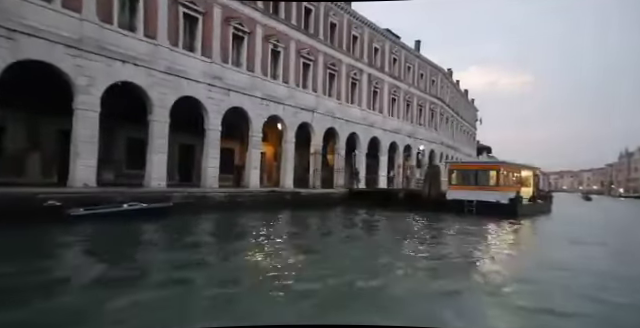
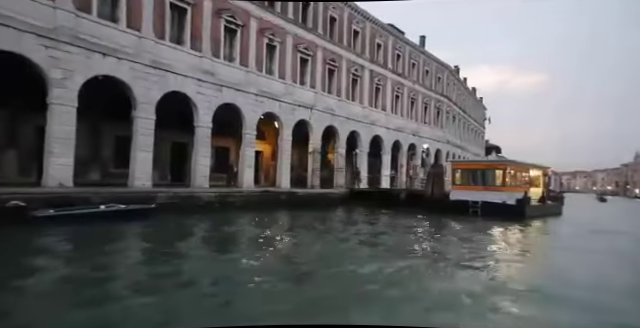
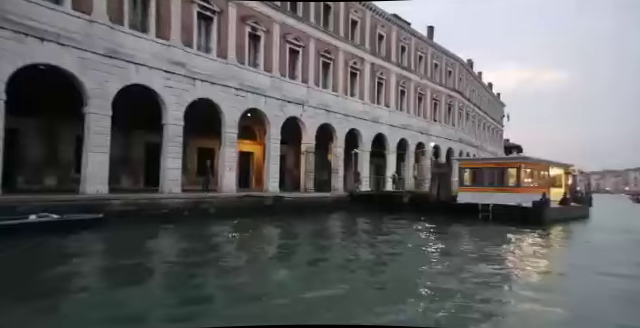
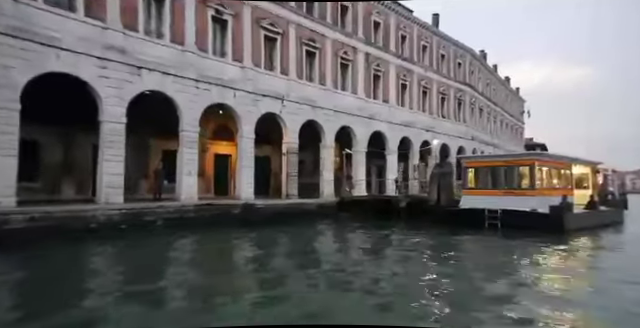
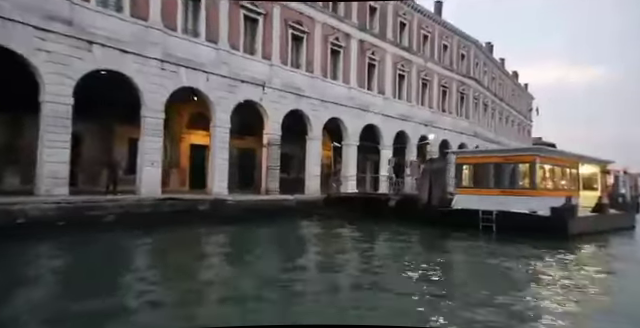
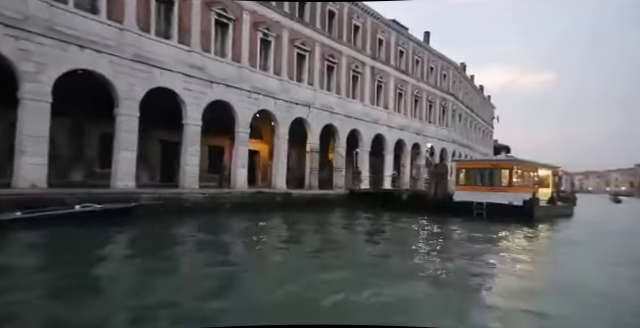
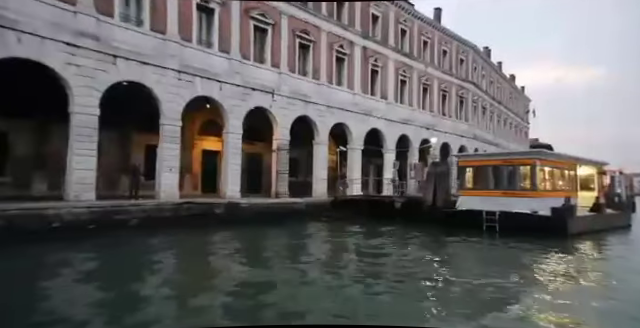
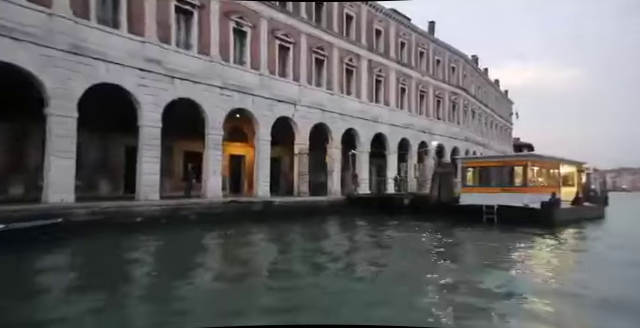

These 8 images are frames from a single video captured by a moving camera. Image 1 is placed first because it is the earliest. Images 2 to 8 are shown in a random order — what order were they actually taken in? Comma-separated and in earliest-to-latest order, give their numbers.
2, 6, 3, 8, 4, 7, 5
